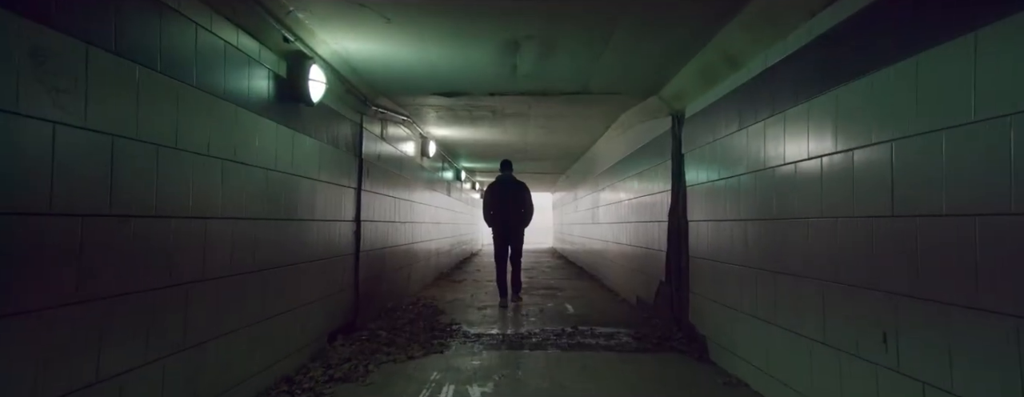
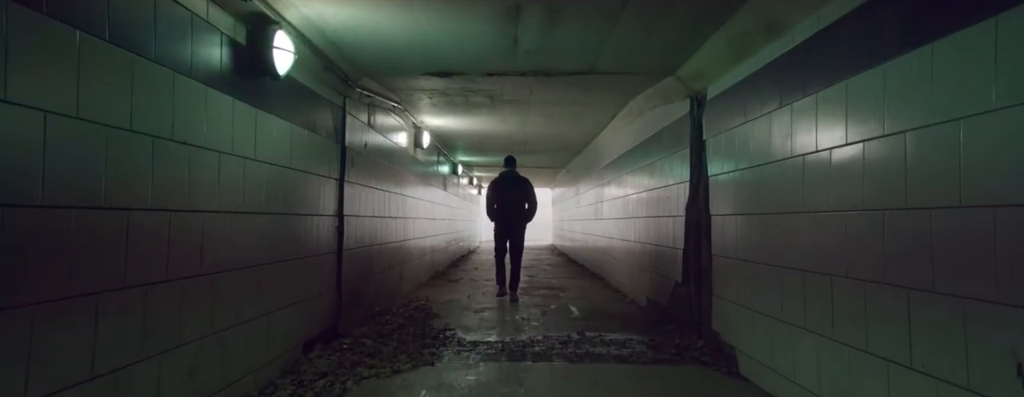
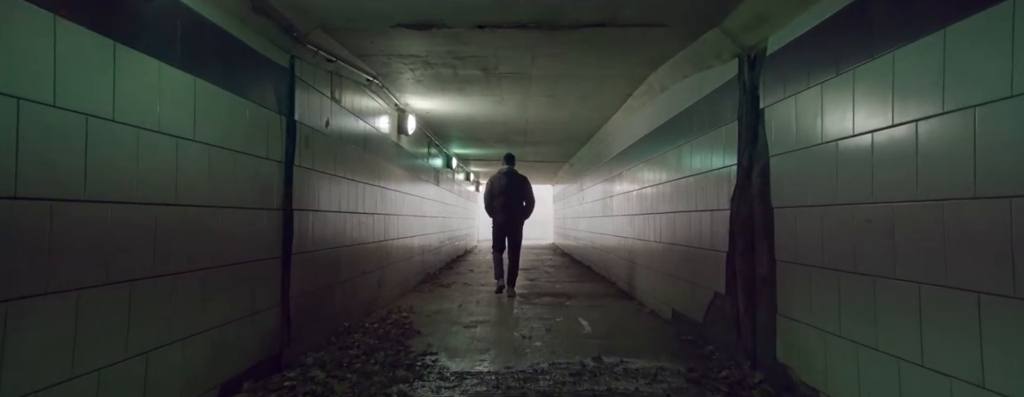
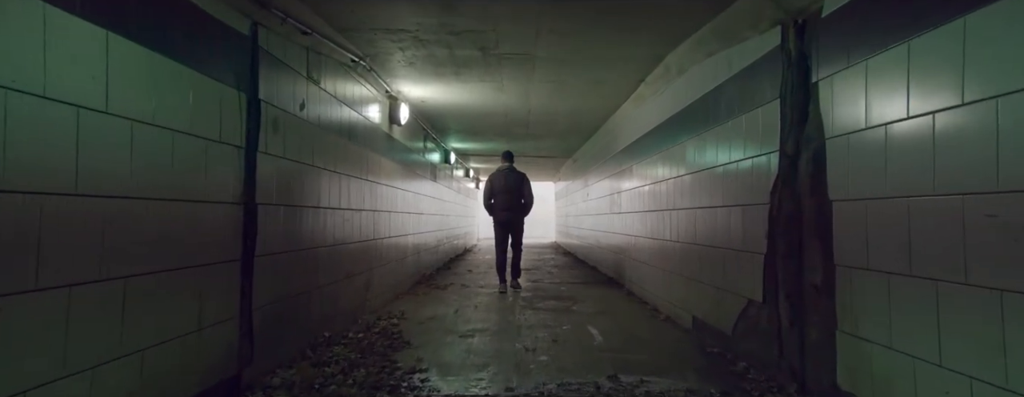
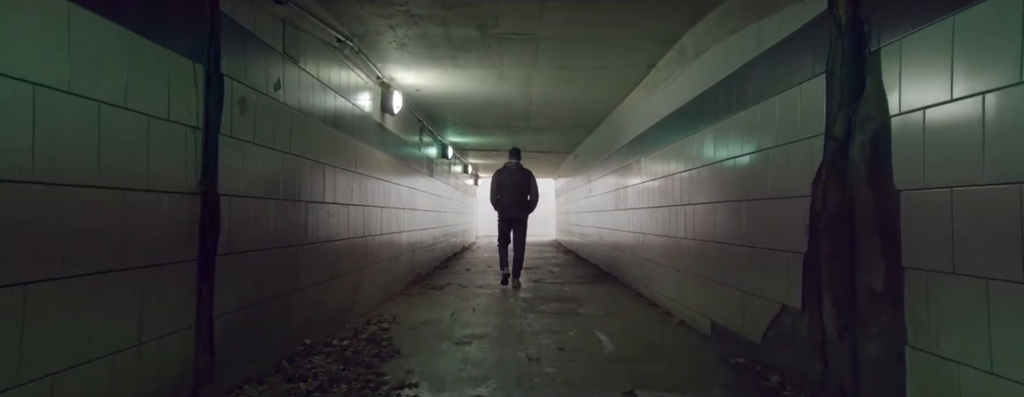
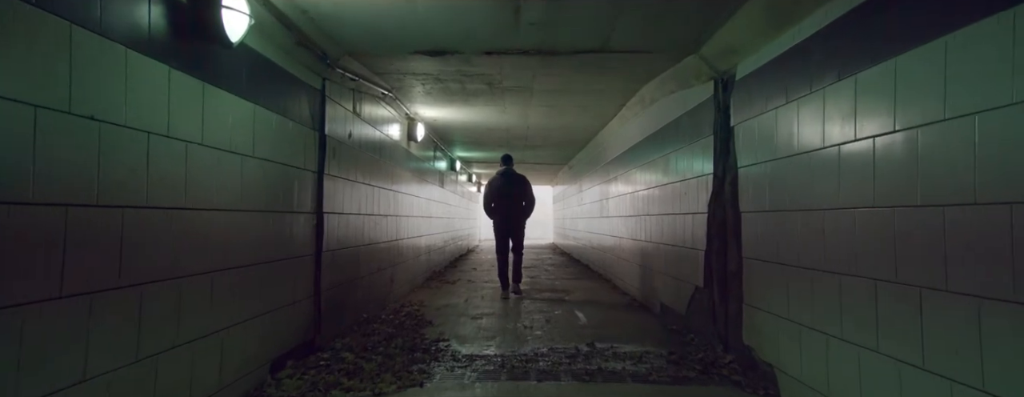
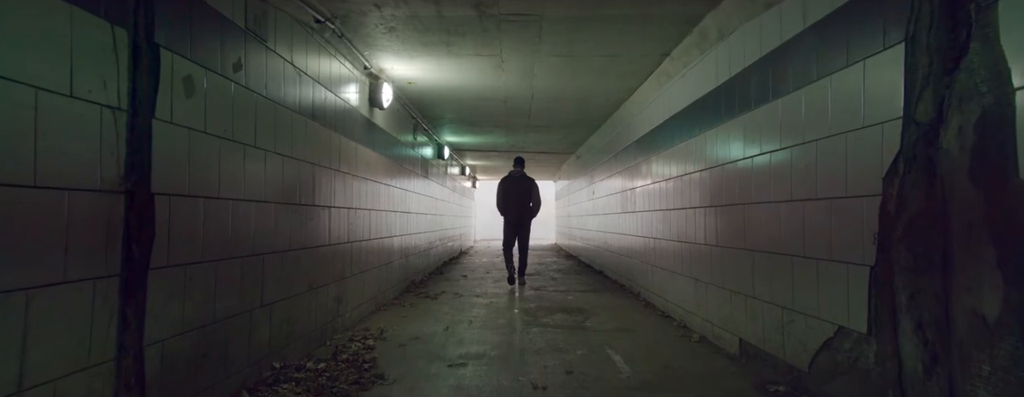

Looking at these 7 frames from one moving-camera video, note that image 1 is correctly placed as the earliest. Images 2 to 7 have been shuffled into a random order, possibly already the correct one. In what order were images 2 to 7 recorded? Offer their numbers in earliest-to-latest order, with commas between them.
2, 6, 3, 4, 5, 7
